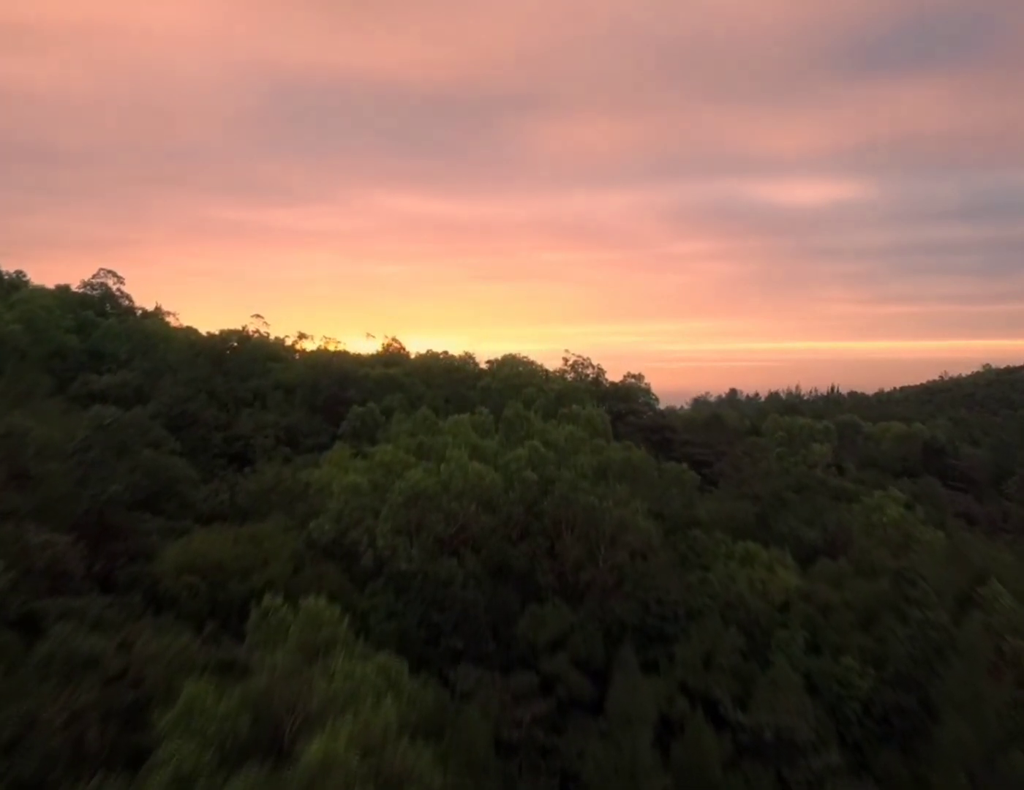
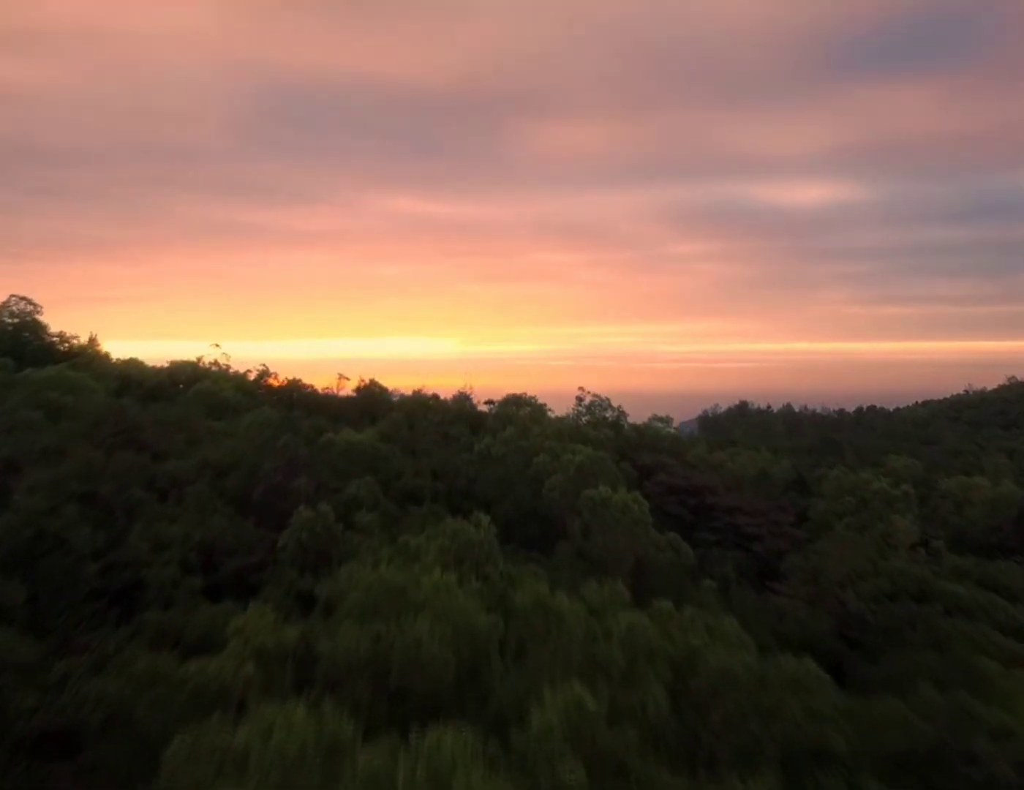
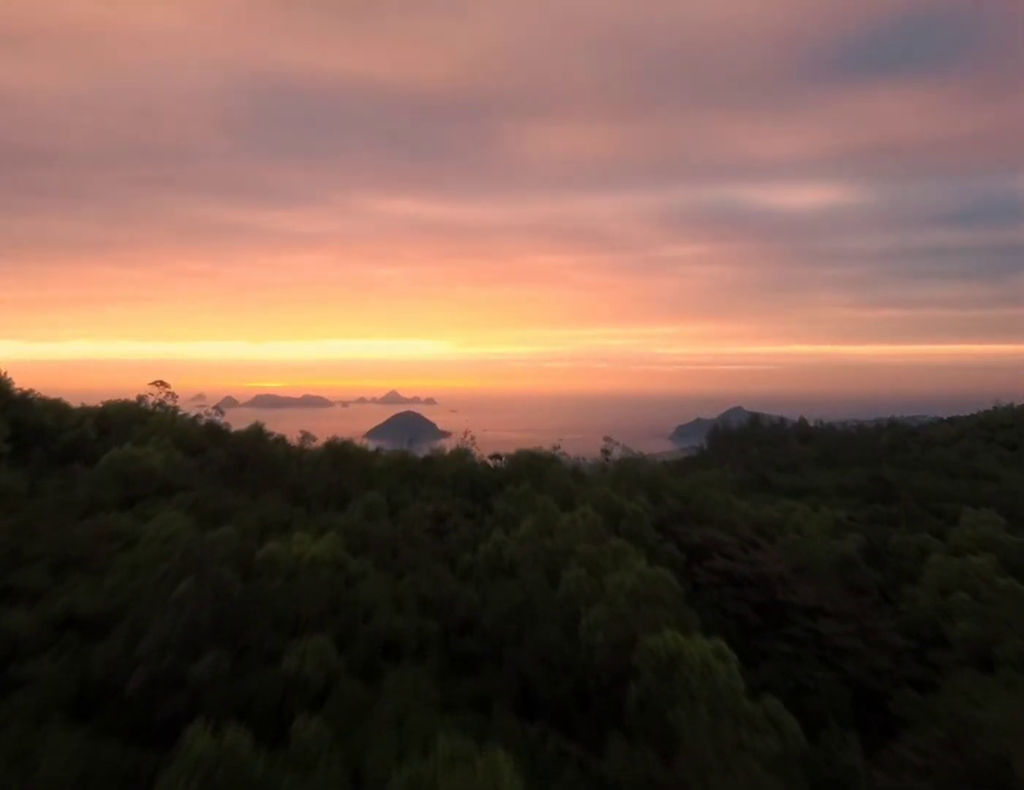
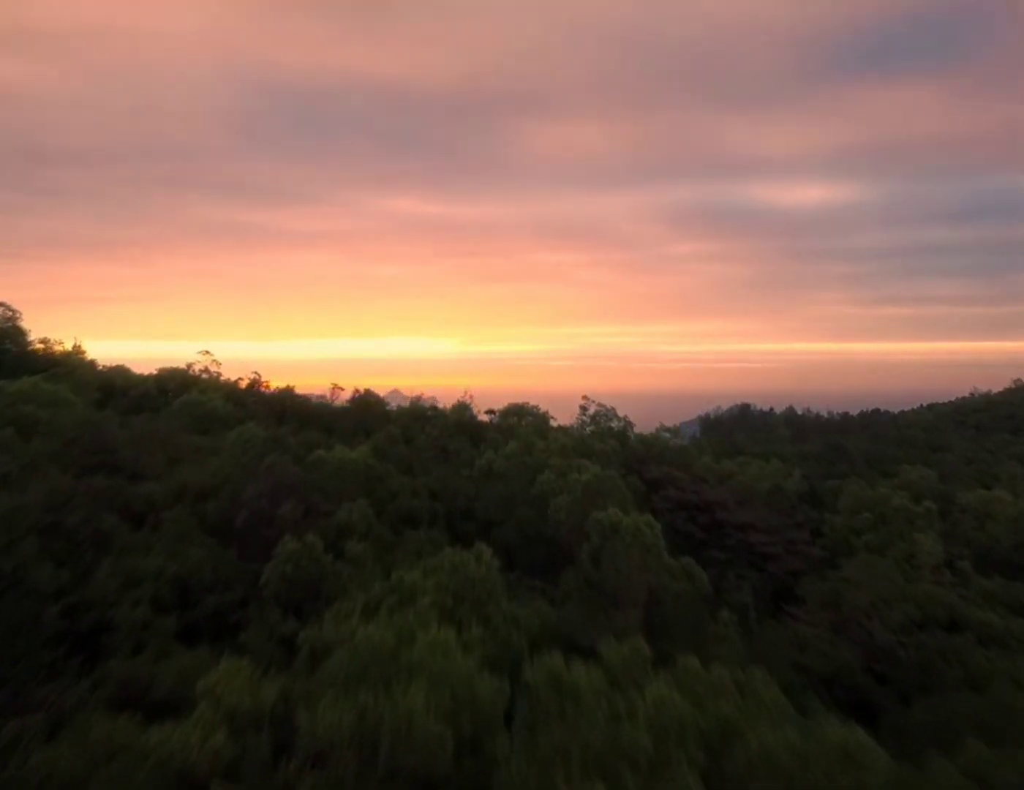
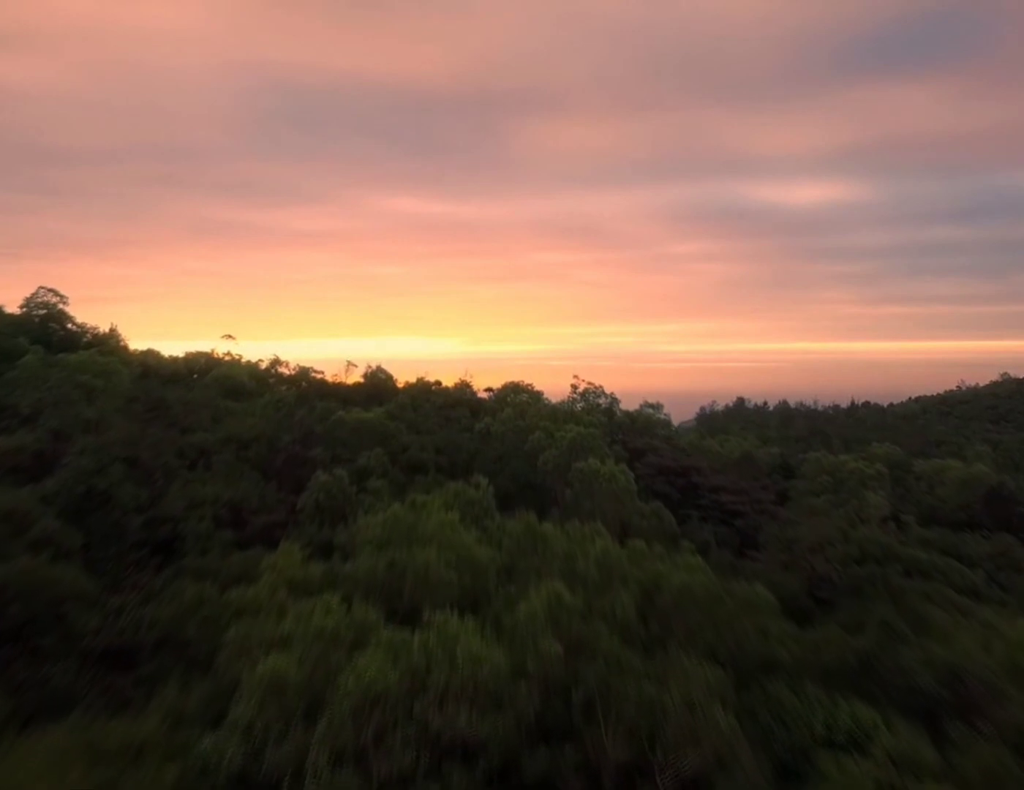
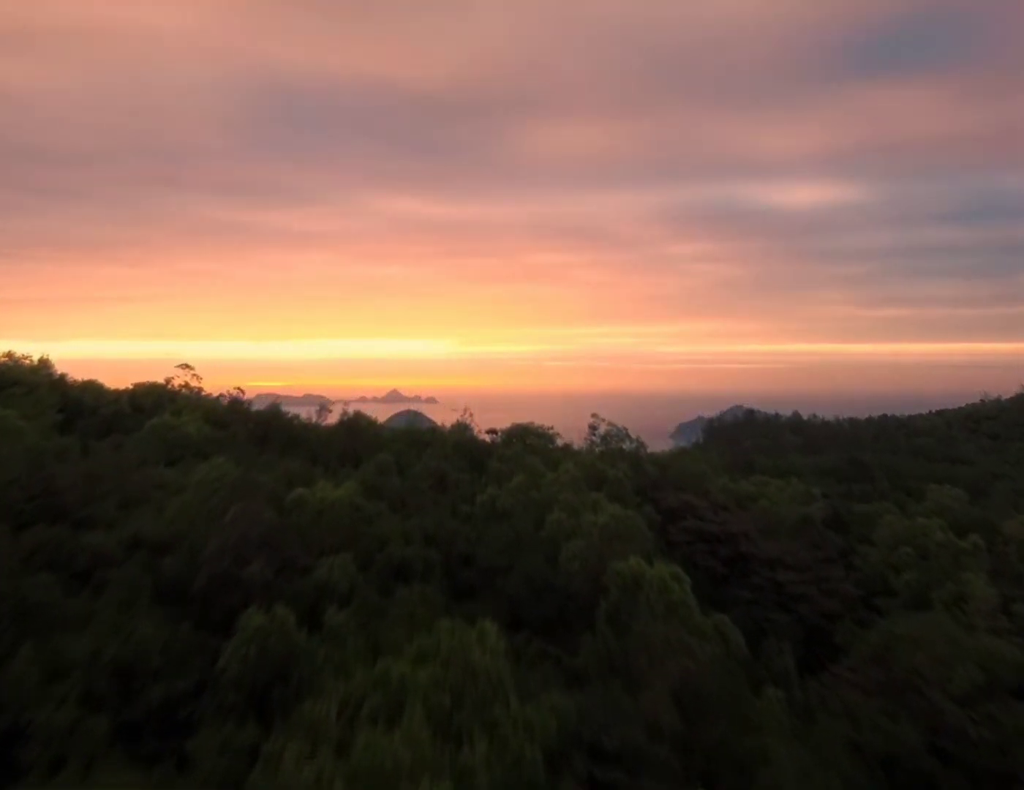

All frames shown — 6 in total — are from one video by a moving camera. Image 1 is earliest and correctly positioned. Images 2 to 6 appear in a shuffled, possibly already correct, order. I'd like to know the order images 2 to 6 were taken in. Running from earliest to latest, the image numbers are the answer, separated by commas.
5, 2, 4, 6, 3
